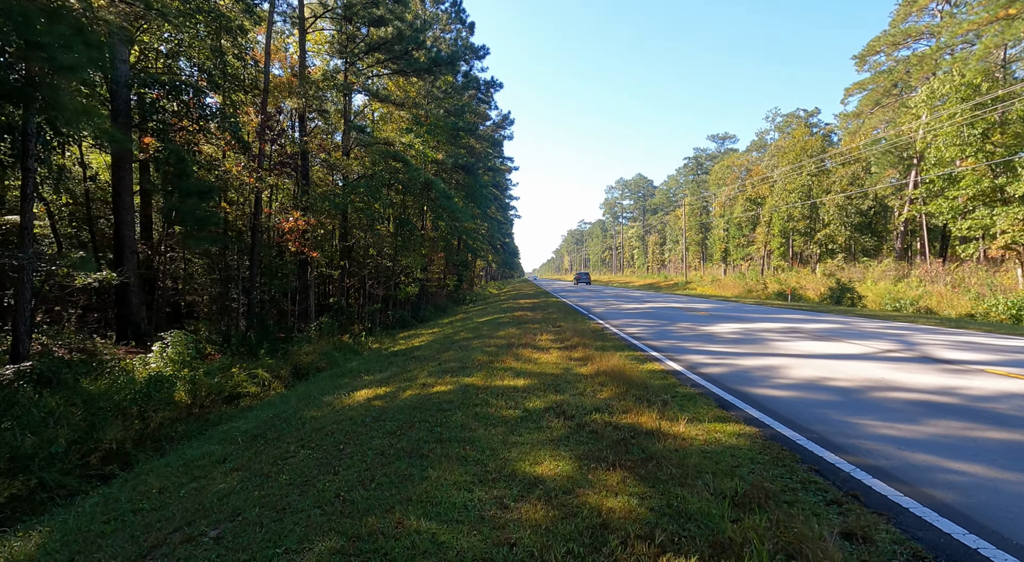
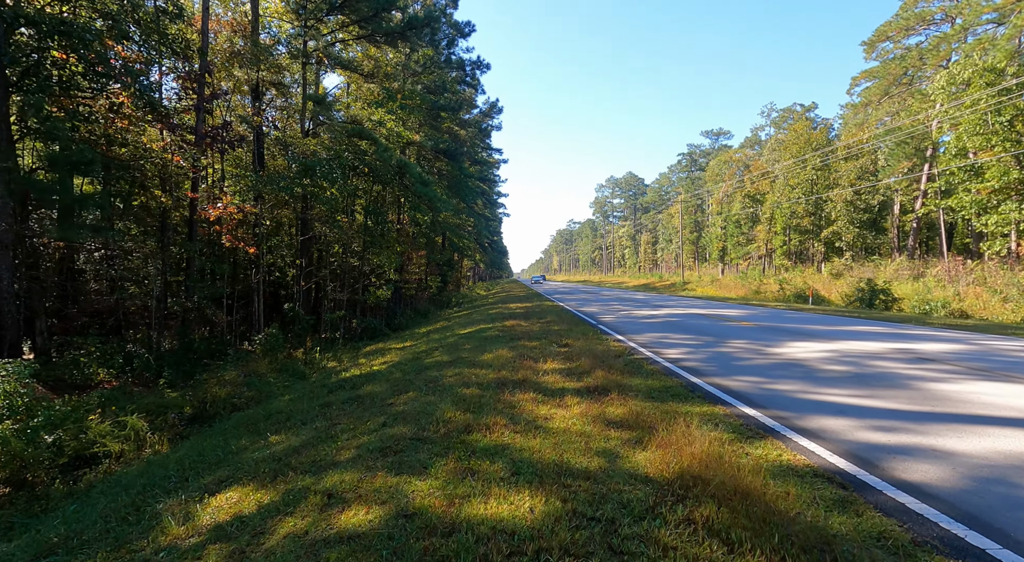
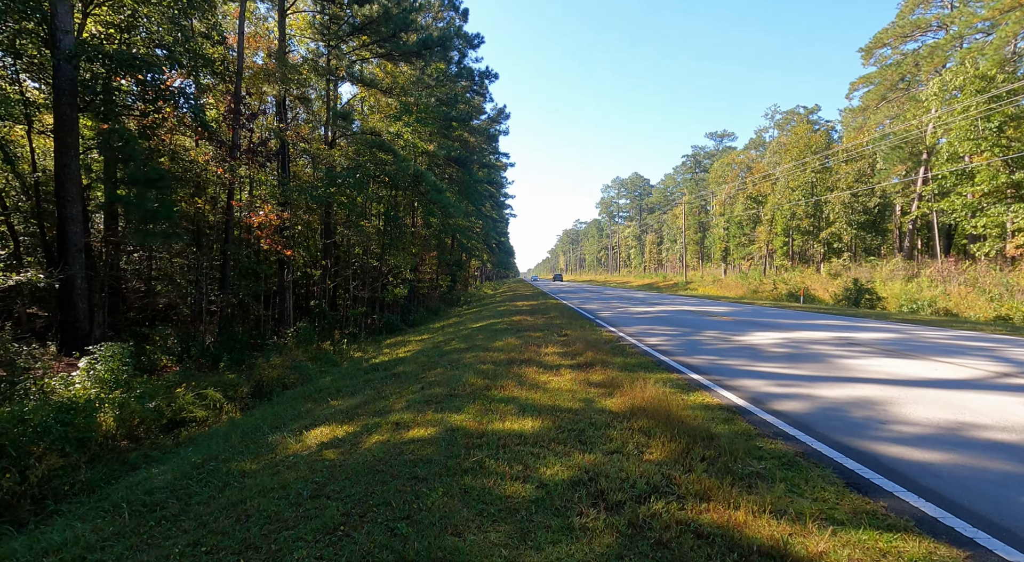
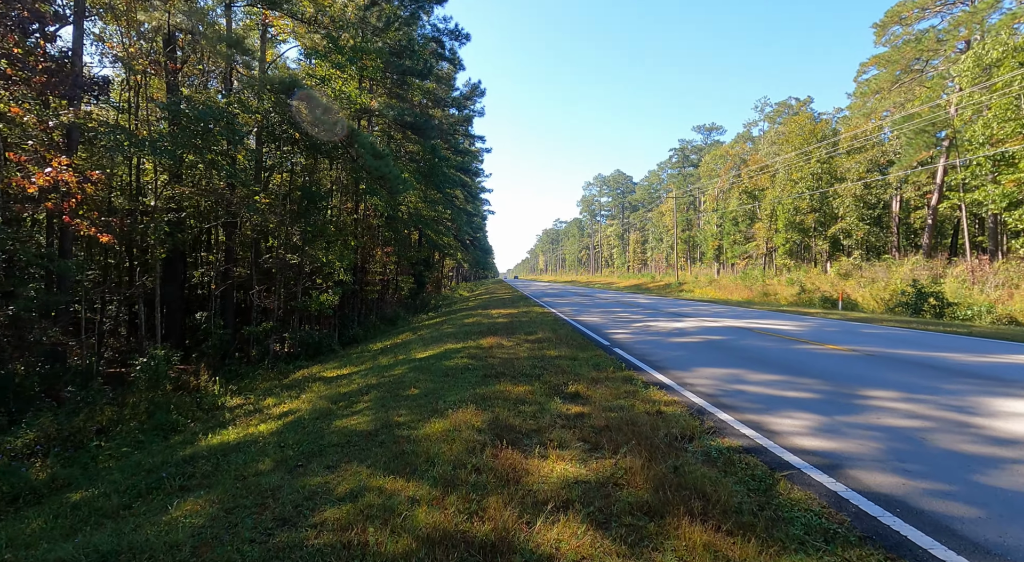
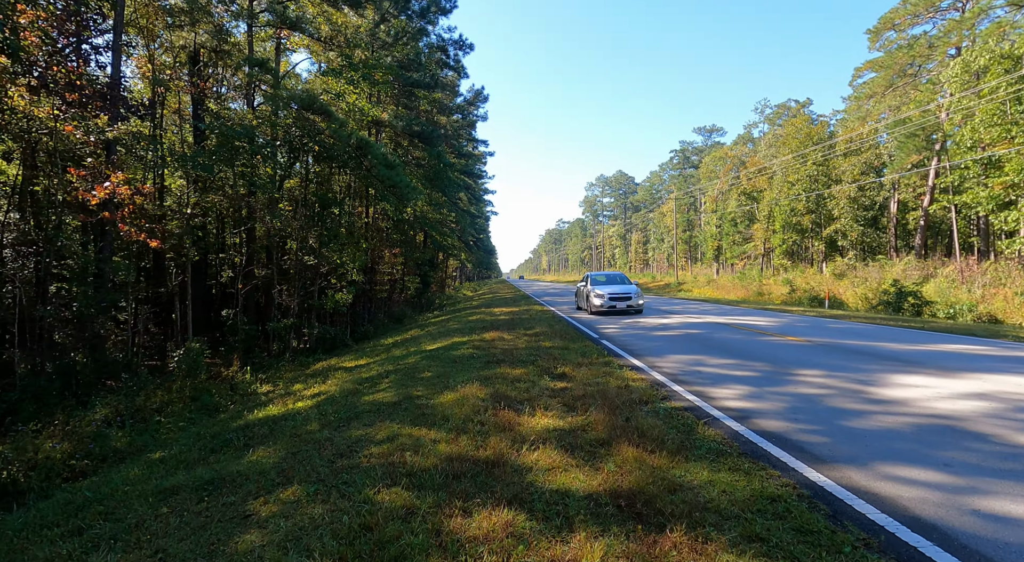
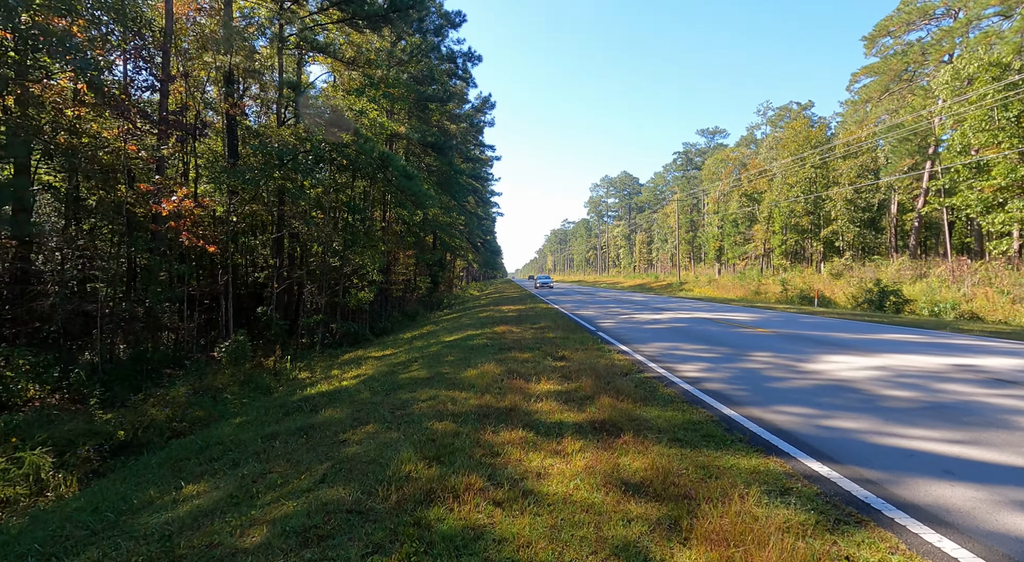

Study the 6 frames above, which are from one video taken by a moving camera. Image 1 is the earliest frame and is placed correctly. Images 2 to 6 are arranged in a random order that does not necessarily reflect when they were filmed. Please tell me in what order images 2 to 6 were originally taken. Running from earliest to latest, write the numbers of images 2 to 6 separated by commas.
3, 2, 6, 5, 4
